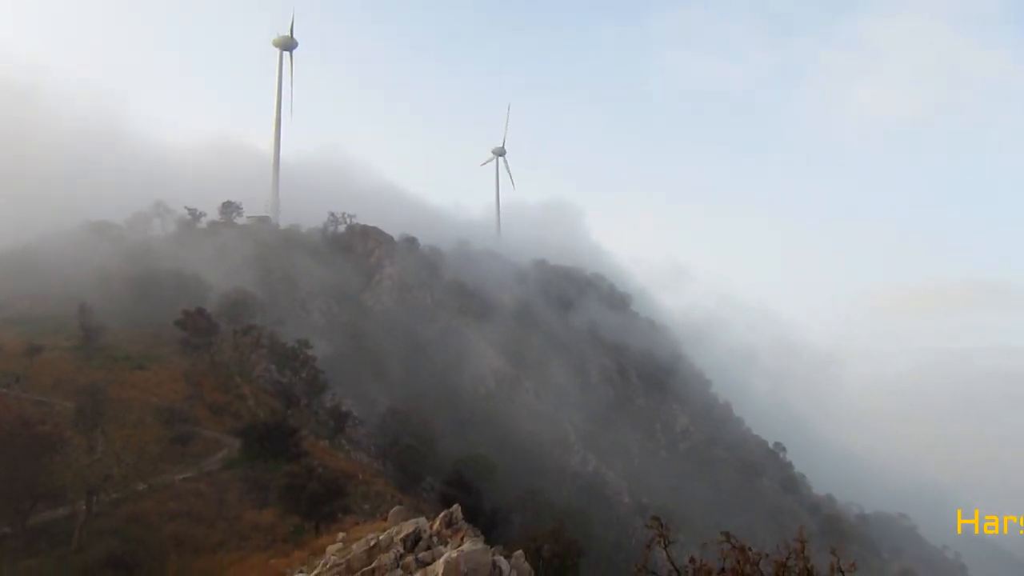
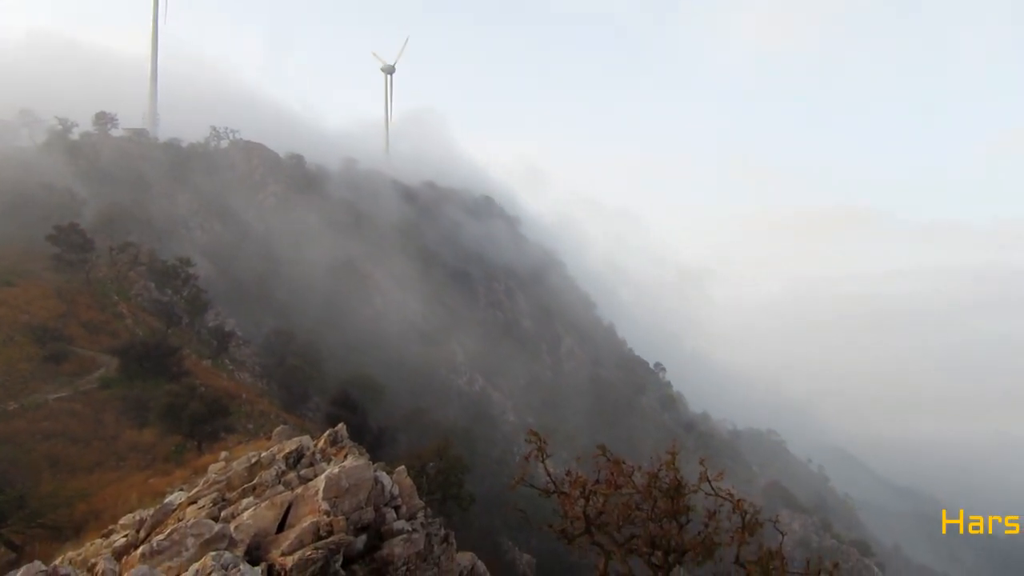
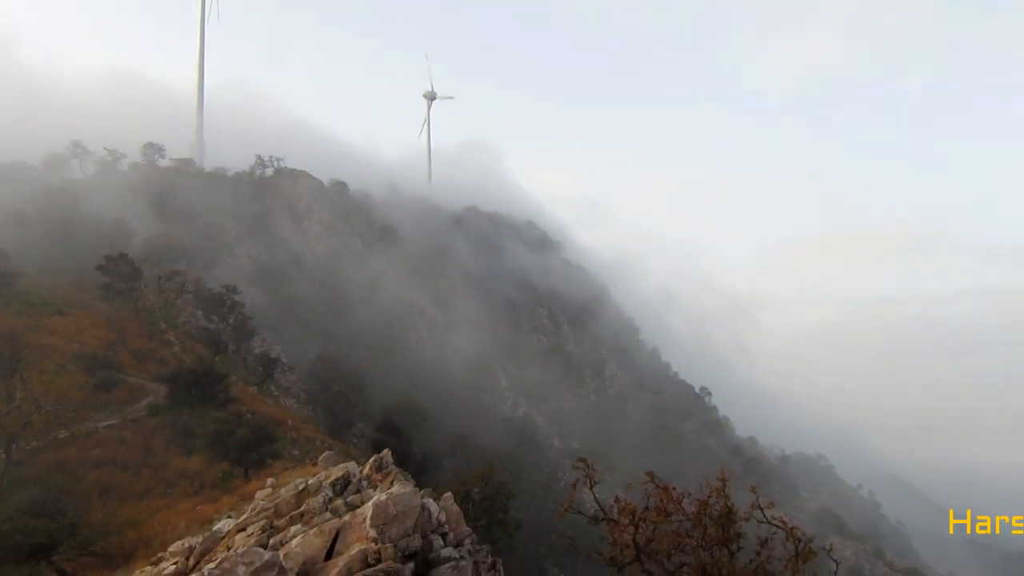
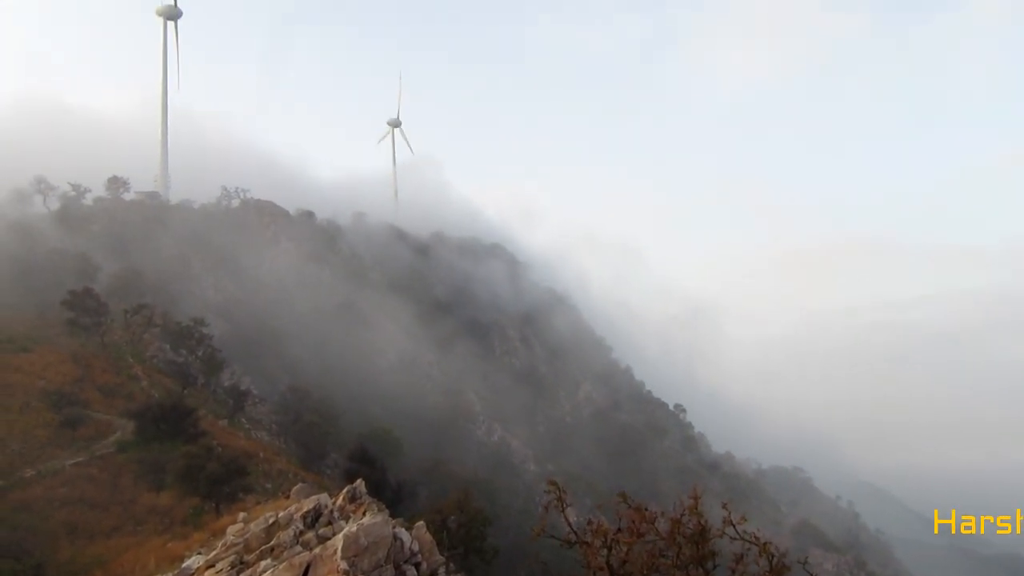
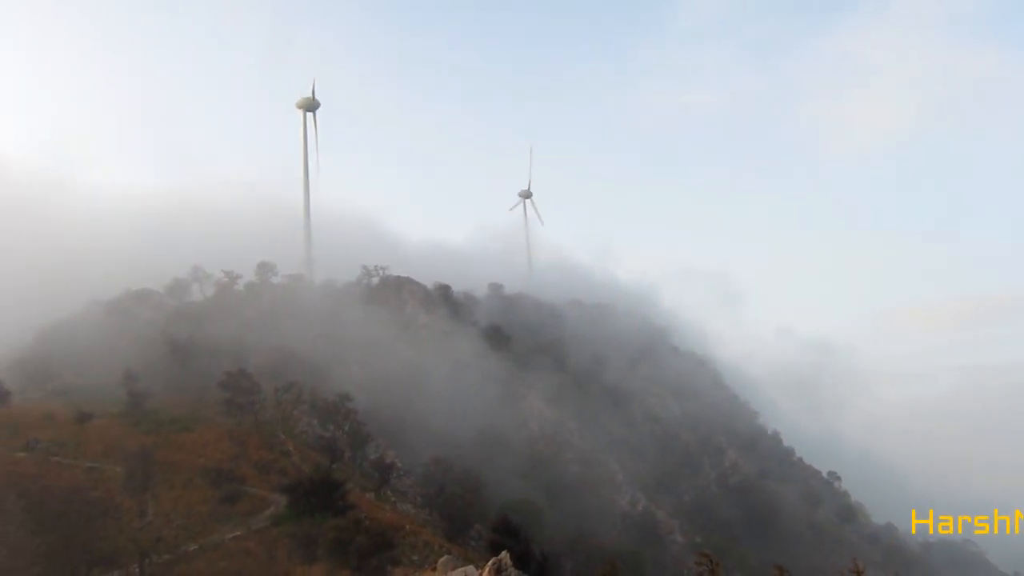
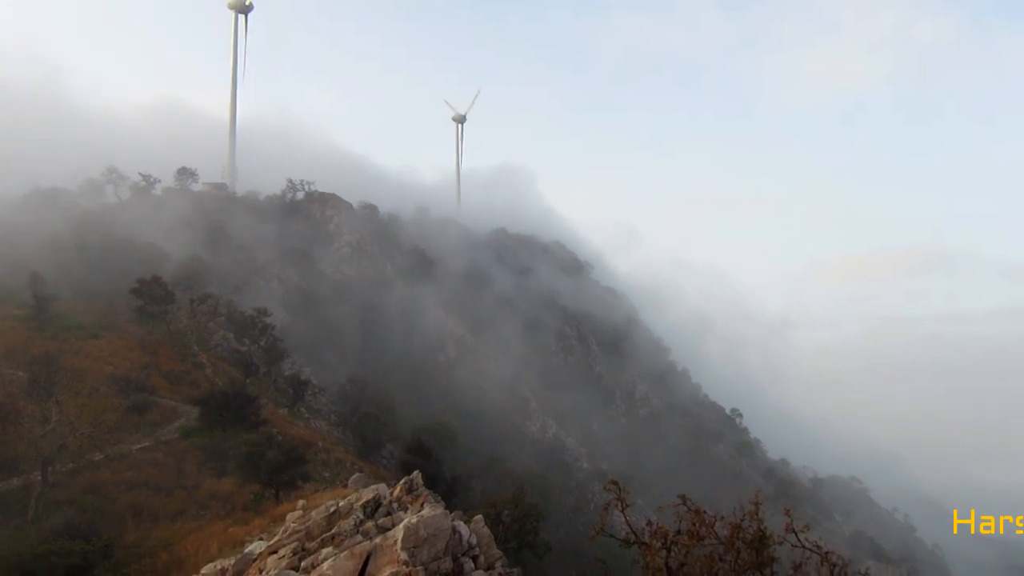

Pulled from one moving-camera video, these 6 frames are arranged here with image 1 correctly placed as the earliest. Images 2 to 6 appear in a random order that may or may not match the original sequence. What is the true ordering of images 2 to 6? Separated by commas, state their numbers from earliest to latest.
6, 3, 2, 4, 5
